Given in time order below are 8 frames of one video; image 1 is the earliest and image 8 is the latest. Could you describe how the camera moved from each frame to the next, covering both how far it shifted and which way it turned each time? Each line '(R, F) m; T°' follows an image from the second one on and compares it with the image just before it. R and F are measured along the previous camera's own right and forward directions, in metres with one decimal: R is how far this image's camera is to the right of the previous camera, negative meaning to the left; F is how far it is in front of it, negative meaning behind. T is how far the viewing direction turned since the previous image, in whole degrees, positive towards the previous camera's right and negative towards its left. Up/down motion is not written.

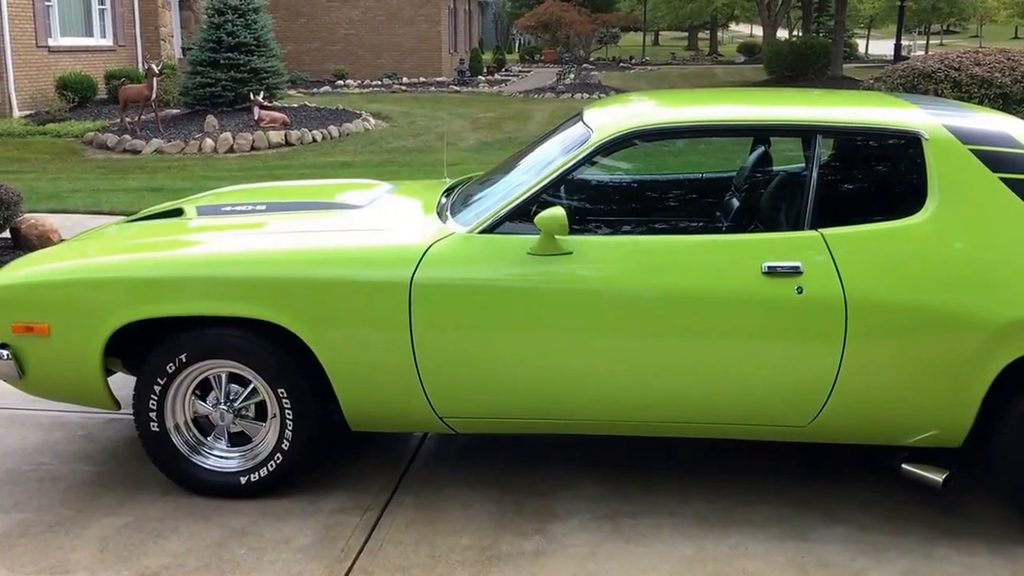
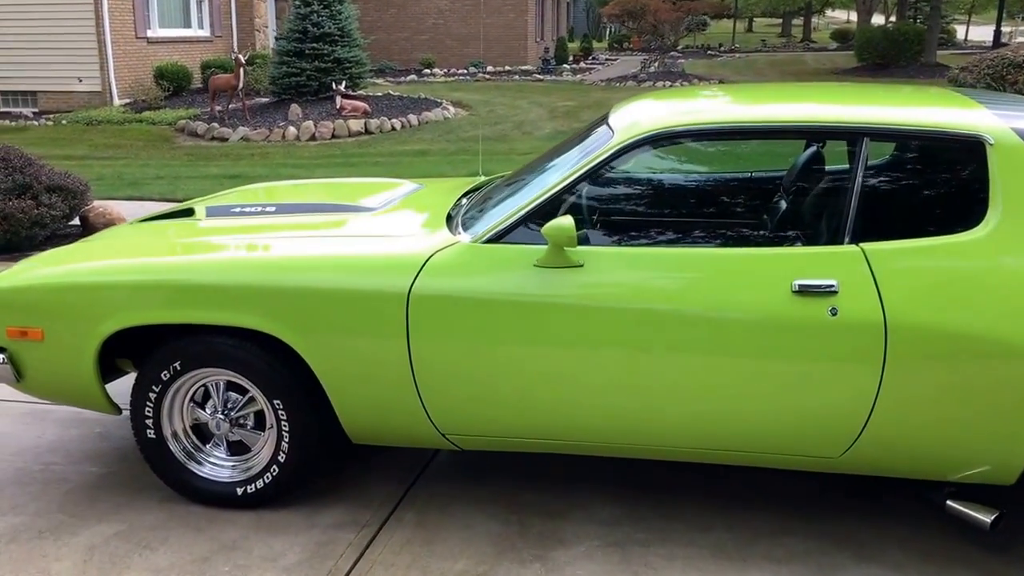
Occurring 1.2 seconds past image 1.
(+0.3, +0.3) m; -5°
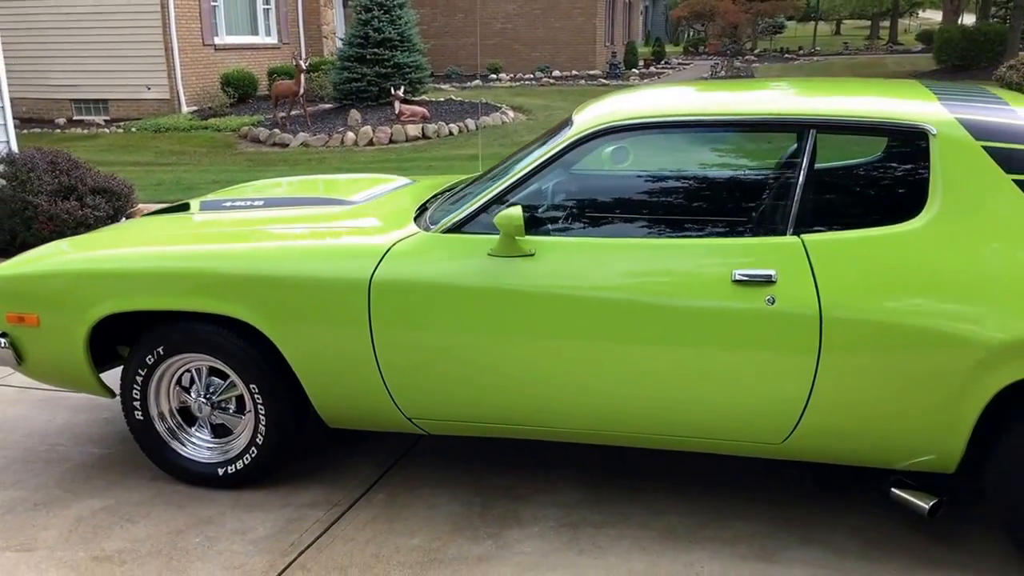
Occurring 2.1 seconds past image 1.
(+0.4, -0.1) m; -4°
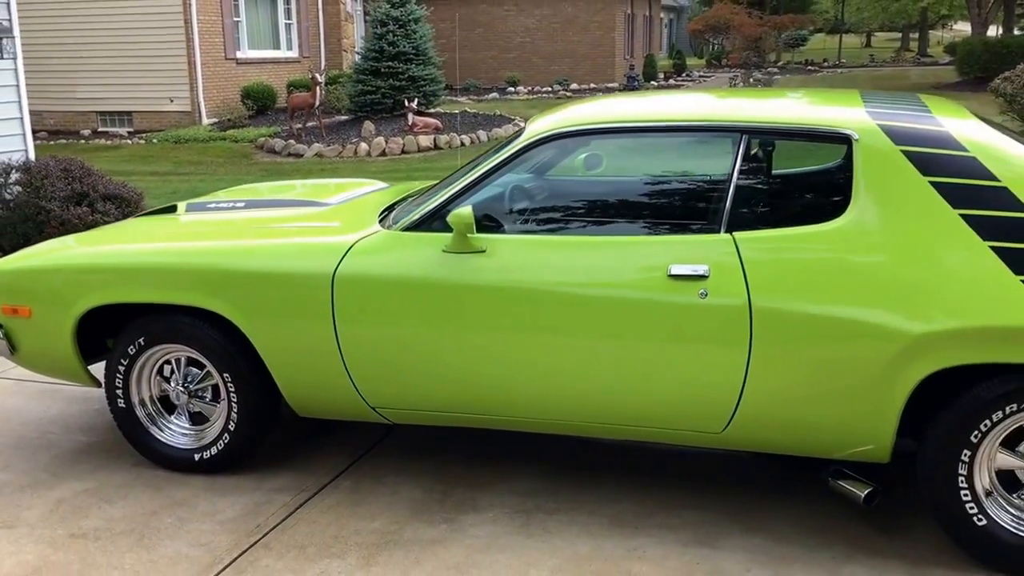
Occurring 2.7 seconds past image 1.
(+0.2, -0.2) m; -1°
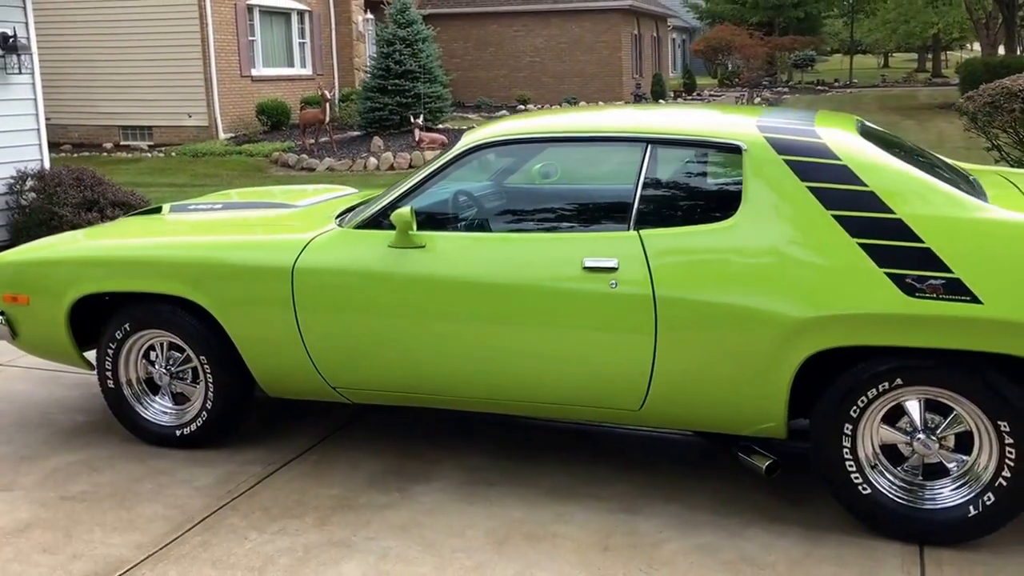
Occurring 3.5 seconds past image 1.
(+0.3, -0.4) m; -1°
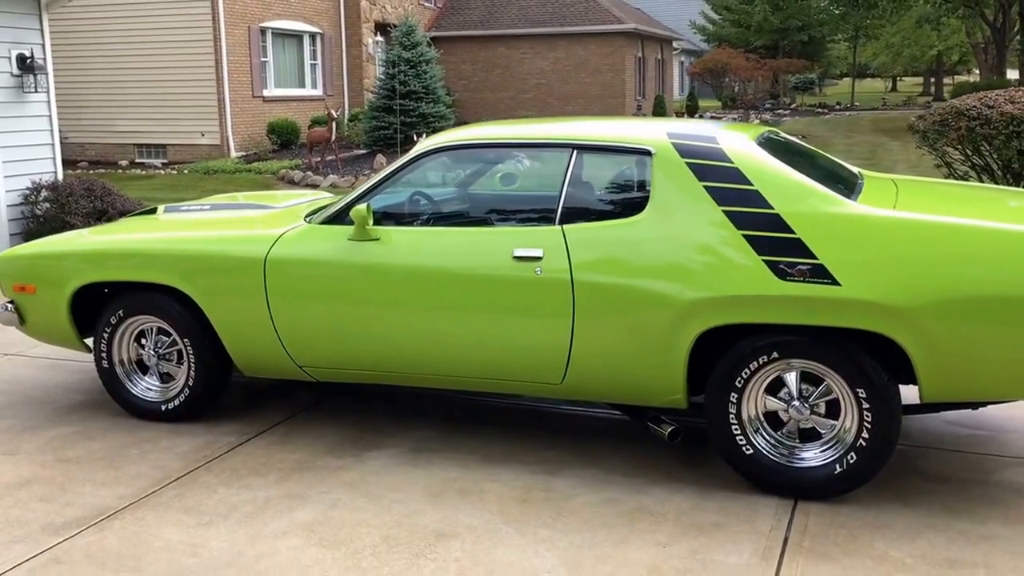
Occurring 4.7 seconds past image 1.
(+0.3, -0.6) m; -1°
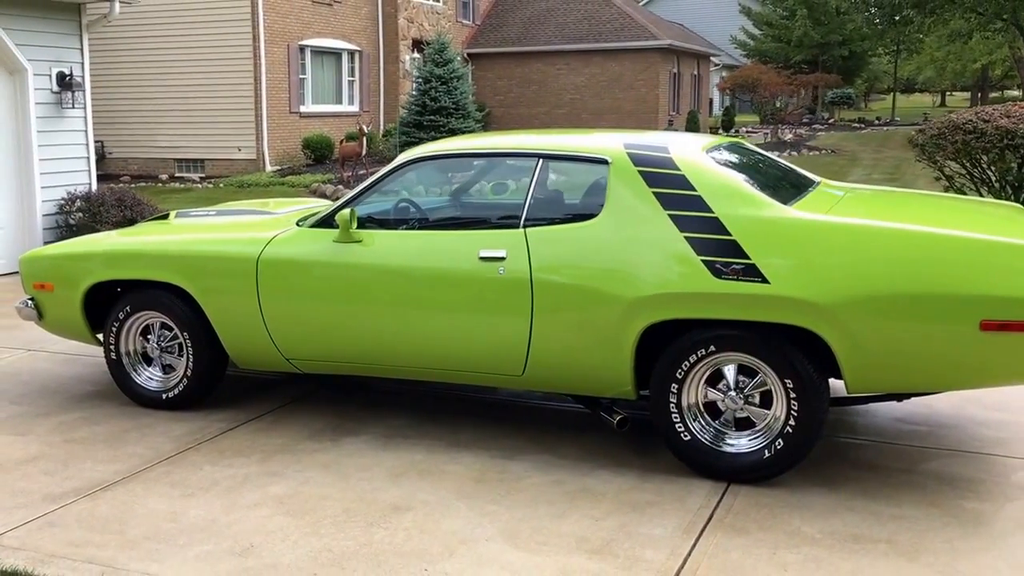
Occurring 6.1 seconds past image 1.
(+0.4, -0.4) m; -2°
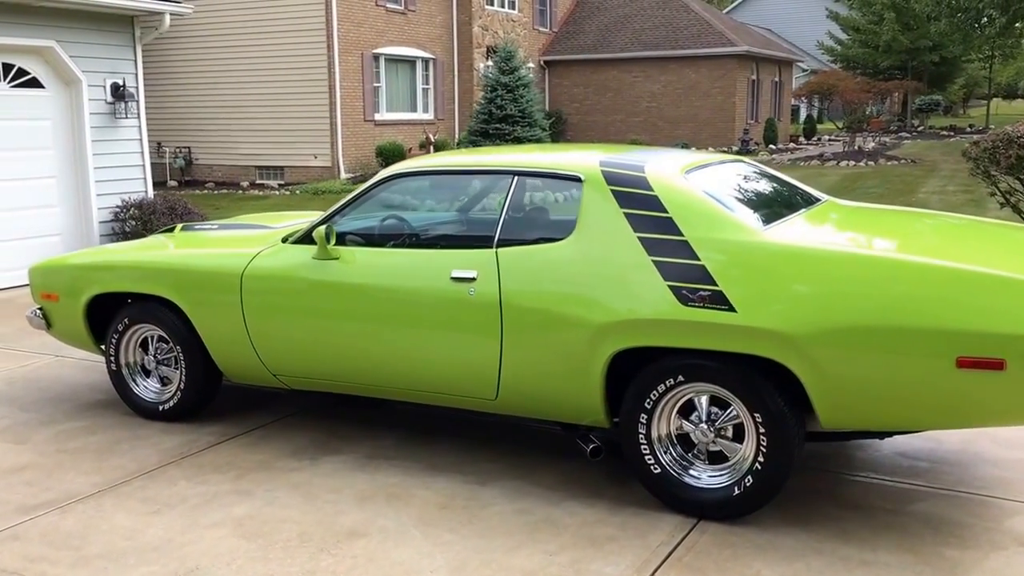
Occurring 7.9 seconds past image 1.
(+0.5, +0.1) m; -5°
